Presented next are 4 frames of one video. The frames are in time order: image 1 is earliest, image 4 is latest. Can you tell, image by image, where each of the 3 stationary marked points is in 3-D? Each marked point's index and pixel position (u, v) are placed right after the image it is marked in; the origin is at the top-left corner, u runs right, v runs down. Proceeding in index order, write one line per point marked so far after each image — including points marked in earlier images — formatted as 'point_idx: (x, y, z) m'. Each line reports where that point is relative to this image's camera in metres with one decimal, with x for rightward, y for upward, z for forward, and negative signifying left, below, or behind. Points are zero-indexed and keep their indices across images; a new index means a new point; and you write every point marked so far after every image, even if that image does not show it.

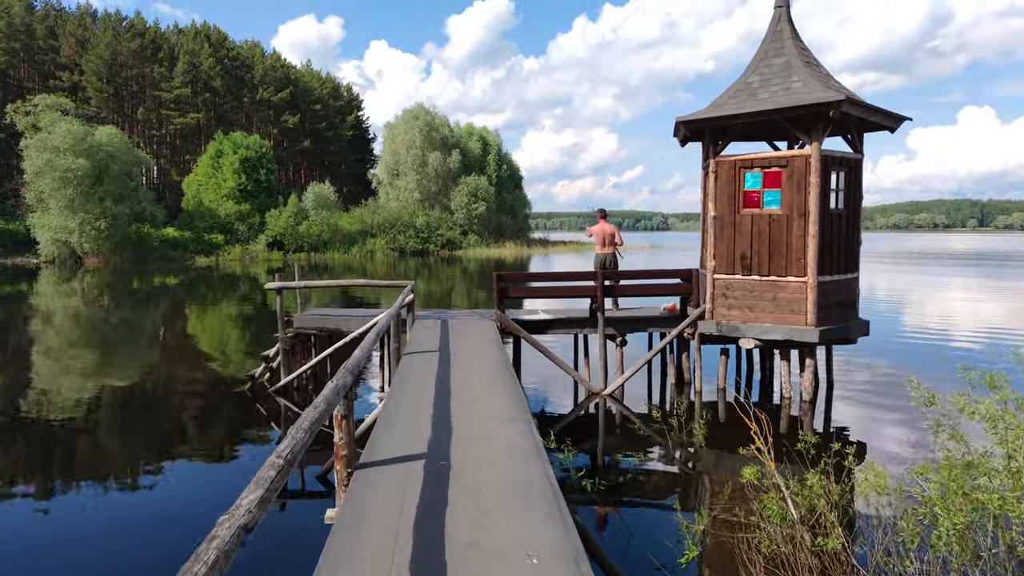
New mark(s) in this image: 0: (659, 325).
0: (+2.8, -0.7, +14.1) m
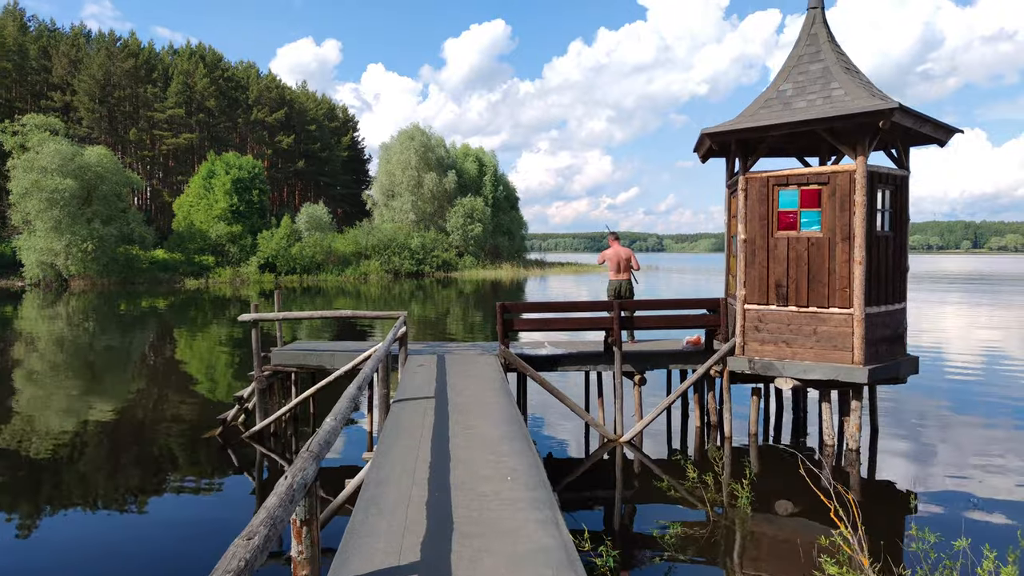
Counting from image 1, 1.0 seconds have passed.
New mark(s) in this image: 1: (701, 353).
0: (+2.8, -1.2, +12.6) m
1: (+3.1, -1.1, +12.6) m
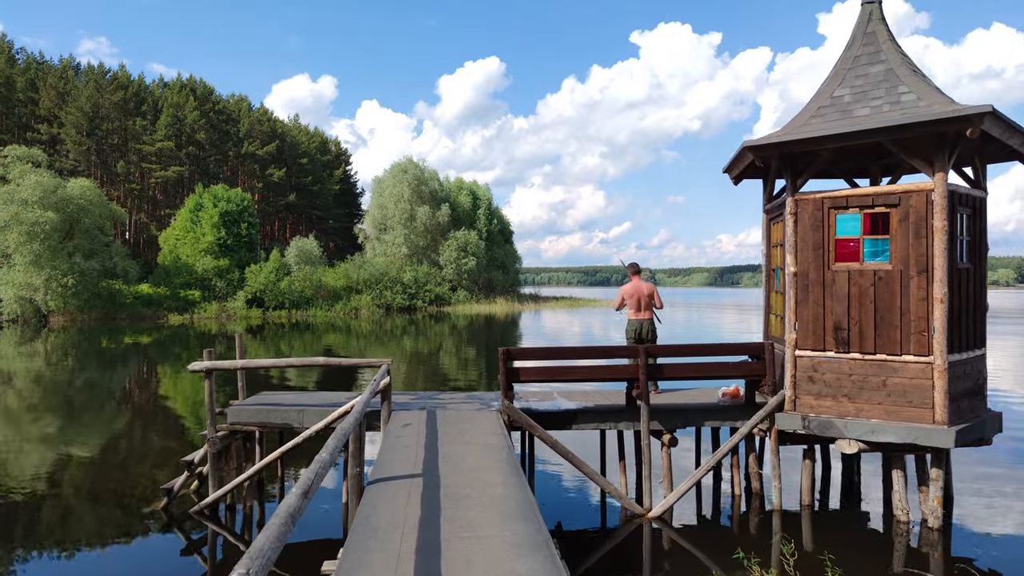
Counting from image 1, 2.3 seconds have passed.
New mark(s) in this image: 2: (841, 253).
0: (+2.9, -1.8, +10.5) m
1: (+3.2, -1.7, +10.6) m
2: (+4.2, +0.4, +9.7) m
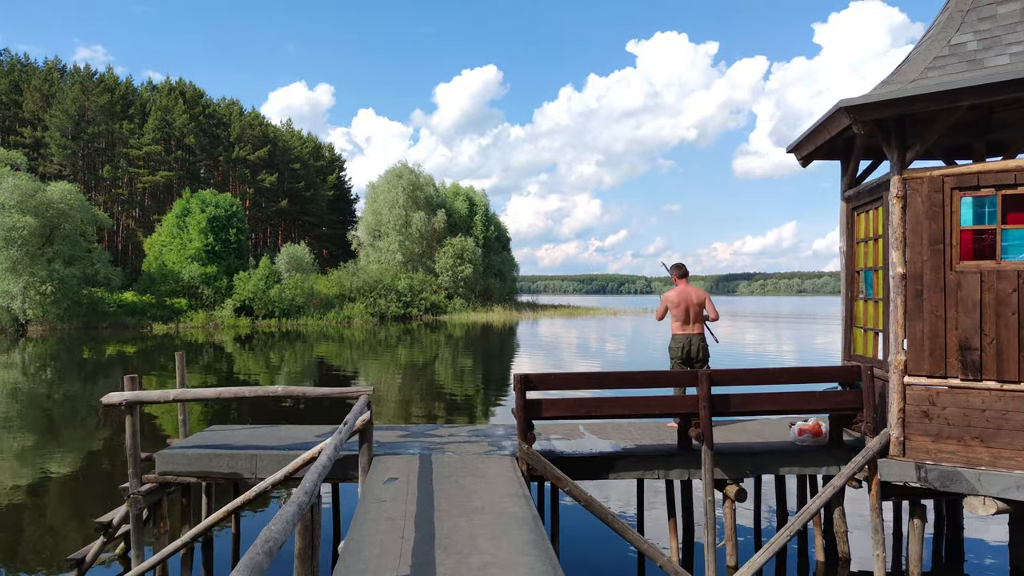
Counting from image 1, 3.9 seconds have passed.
0: (+3.1, -1.9, +8.1) m
1: (+3.4, -1.7, +8.1) m
2: (+4.4, +0.4, +7.3) m
